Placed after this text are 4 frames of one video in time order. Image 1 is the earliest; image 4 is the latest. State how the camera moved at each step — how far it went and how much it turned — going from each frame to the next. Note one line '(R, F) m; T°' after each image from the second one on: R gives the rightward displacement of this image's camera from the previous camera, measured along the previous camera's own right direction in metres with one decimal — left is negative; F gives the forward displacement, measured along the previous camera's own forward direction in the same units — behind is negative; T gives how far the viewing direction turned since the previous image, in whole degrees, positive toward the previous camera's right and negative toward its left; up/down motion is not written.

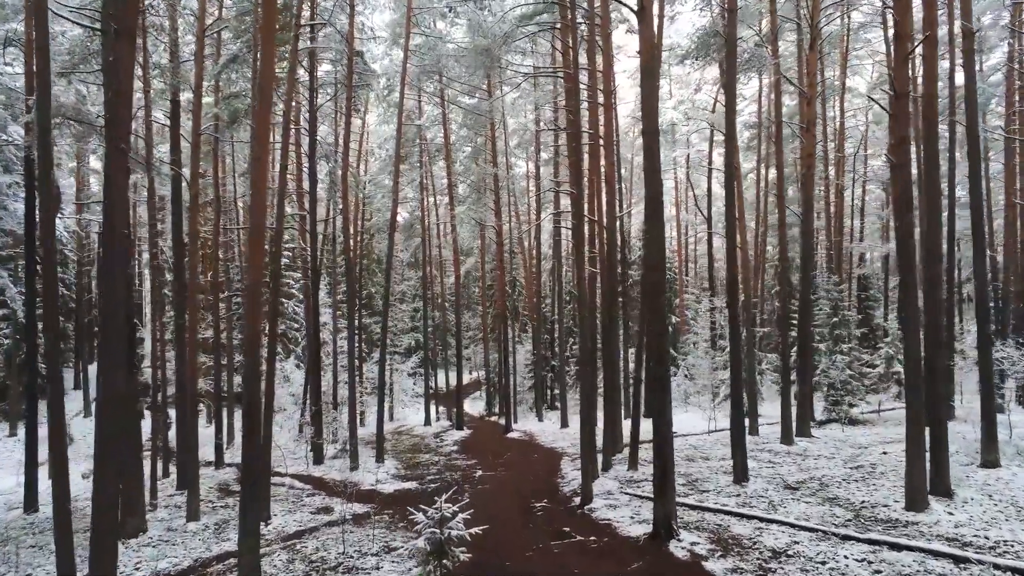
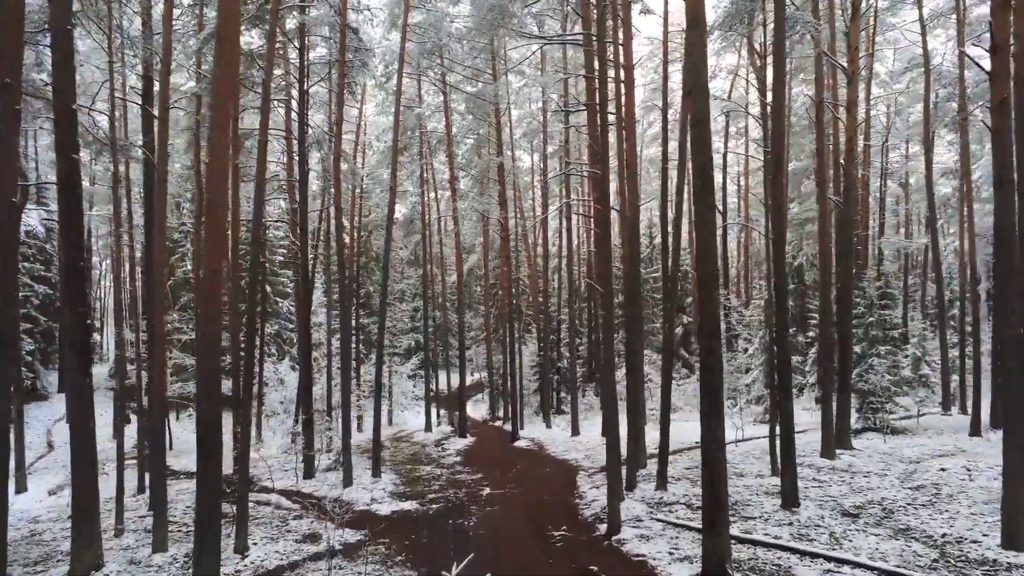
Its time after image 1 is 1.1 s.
(-0.2, +1.2) m; 0°
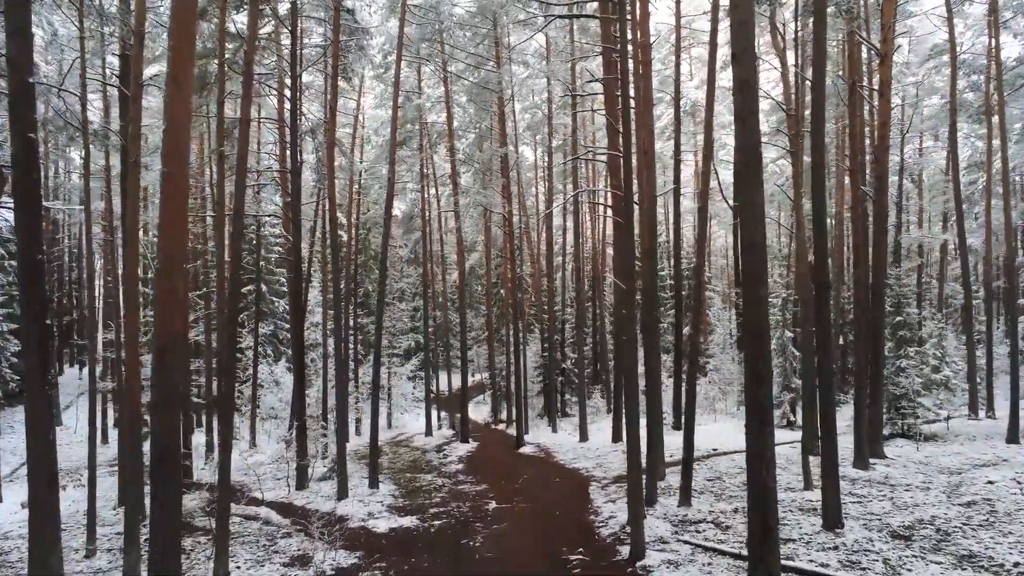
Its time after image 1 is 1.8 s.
(-0.1, +0.8) m; 0°
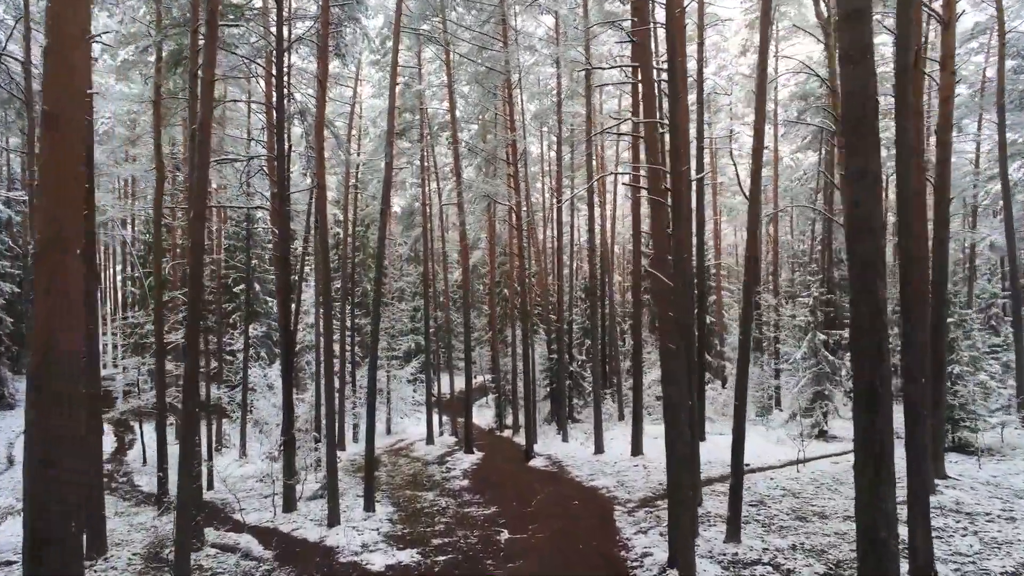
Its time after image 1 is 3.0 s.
(-0.2, +1.3) m; 0°
